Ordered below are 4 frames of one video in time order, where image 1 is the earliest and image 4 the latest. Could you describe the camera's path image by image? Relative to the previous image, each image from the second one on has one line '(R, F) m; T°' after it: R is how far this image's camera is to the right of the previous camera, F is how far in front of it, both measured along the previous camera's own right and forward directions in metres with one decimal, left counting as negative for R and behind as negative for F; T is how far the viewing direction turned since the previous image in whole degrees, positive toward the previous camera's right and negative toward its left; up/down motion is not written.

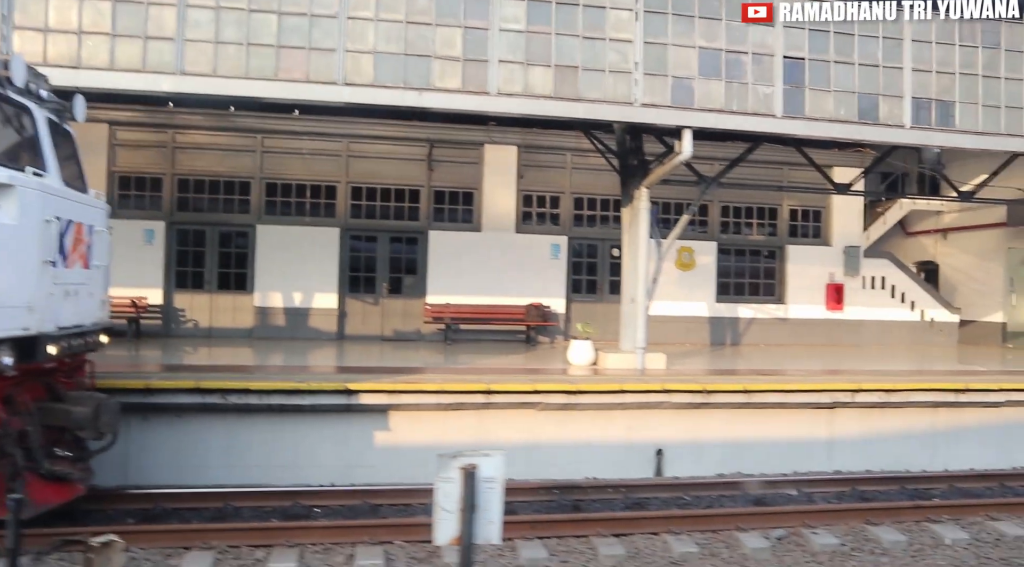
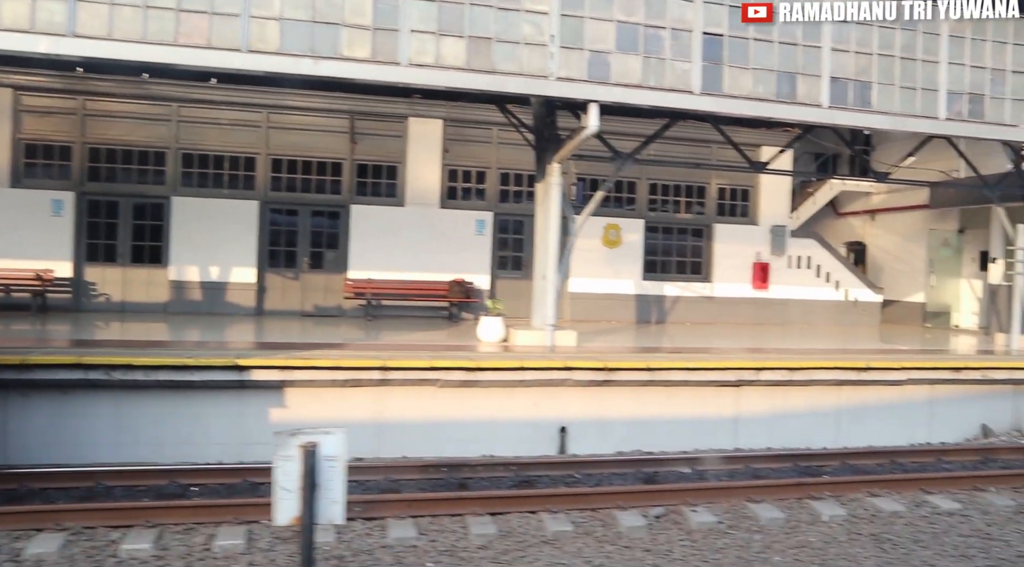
(+0.7, +0.1) m; +2°
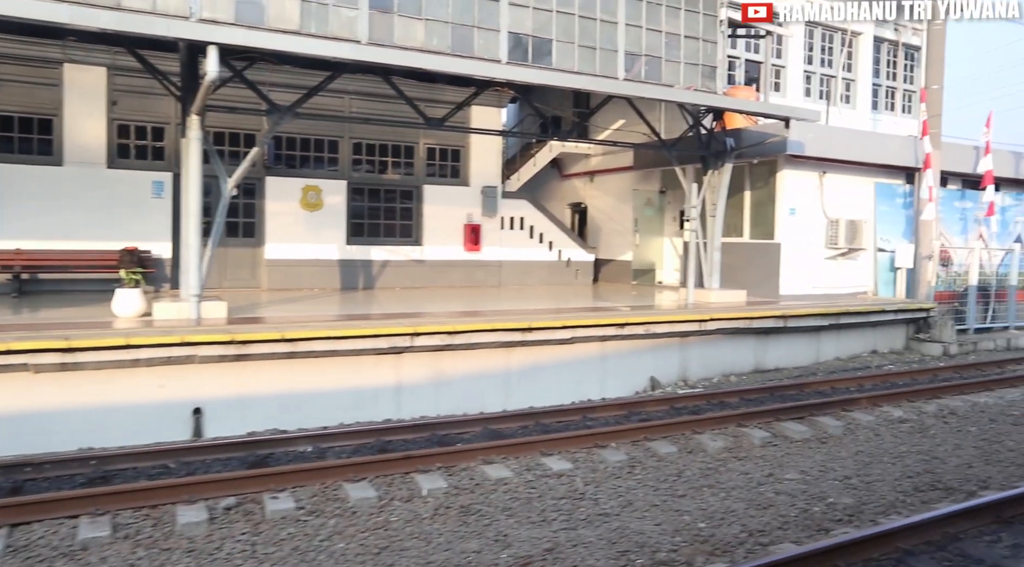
(+1.9, +0.4) m; +13°
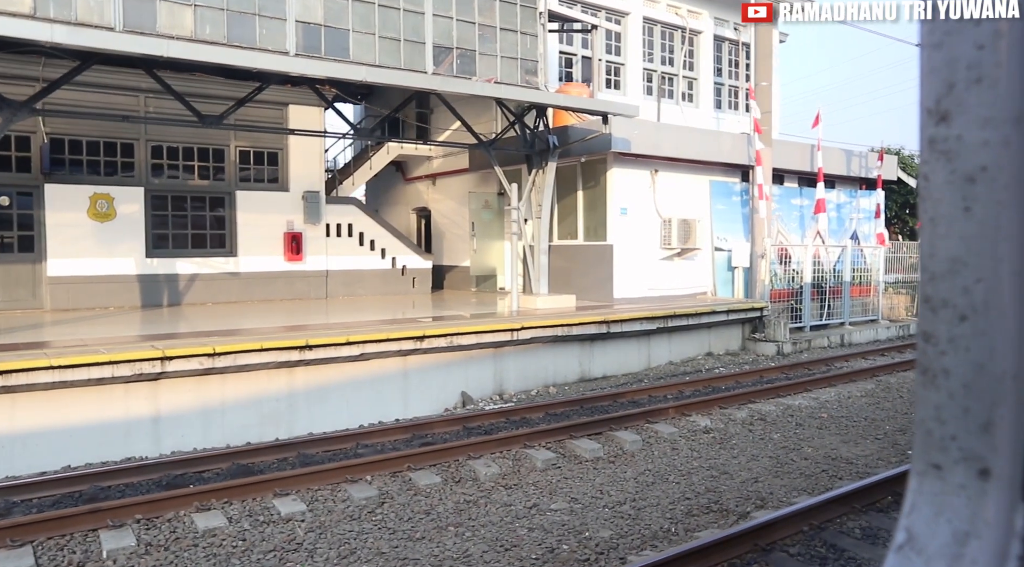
(+1.5, +0.7) m; +6°
